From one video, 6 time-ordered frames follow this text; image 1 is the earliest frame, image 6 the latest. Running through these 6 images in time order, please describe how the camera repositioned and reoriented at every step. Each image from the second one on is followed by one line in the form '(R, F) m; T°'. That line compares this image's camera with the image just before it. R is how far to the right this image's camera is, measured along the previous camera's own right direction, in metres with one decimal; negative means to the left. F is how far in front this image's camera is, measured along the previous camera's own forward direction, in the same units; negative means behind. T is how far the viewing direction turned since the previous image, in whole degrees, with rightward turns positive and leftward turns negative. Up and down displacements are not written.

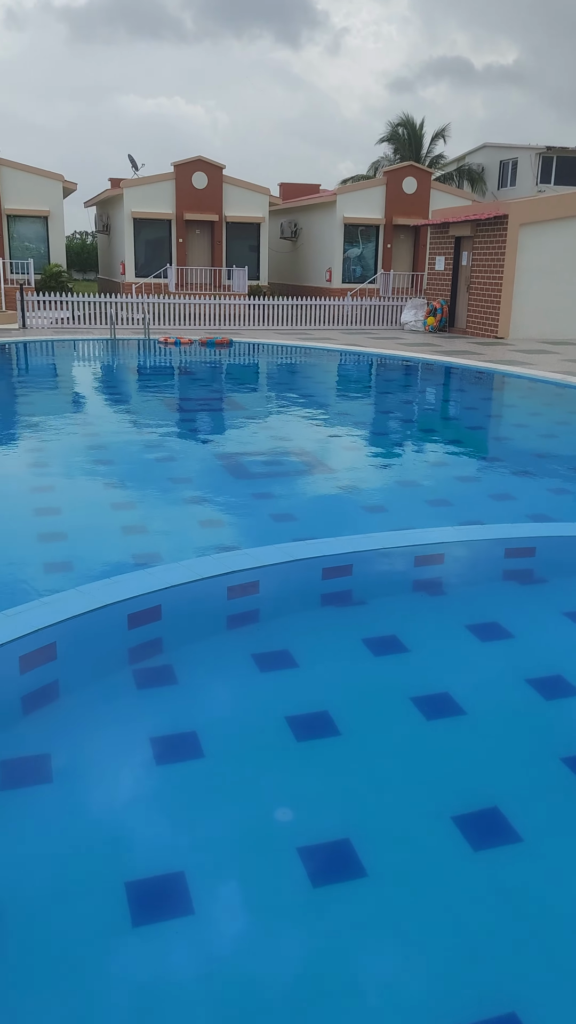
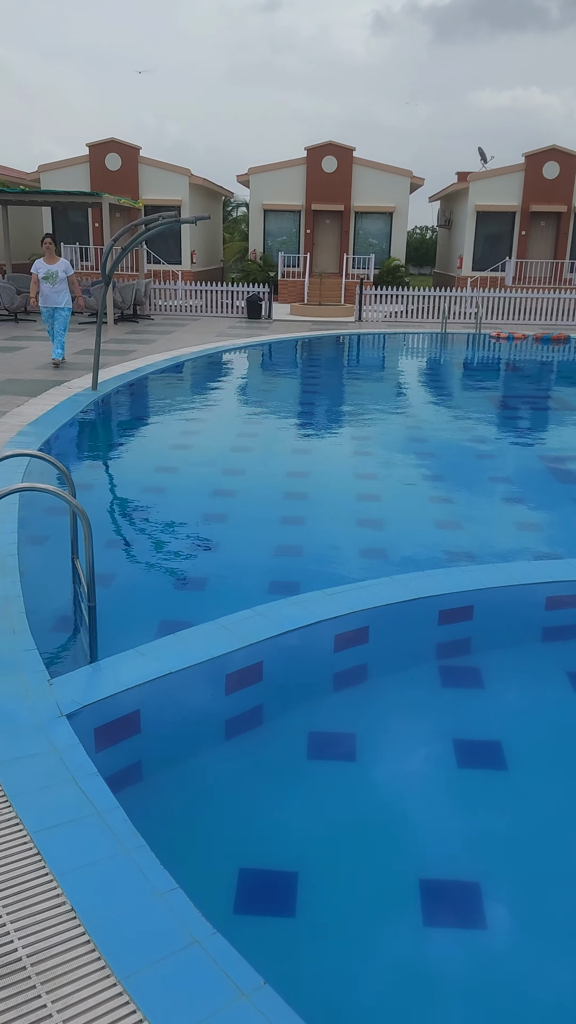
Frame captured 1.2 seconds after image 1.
(+0.1, -0.1) m; -22°
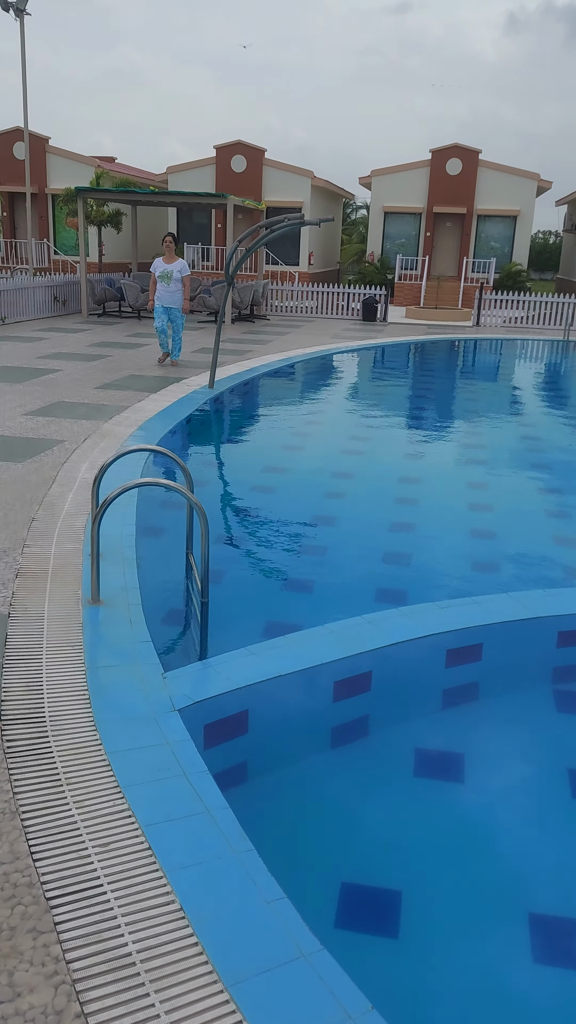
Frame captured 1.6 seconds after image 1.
(-0.1, 0.0) m; -7°
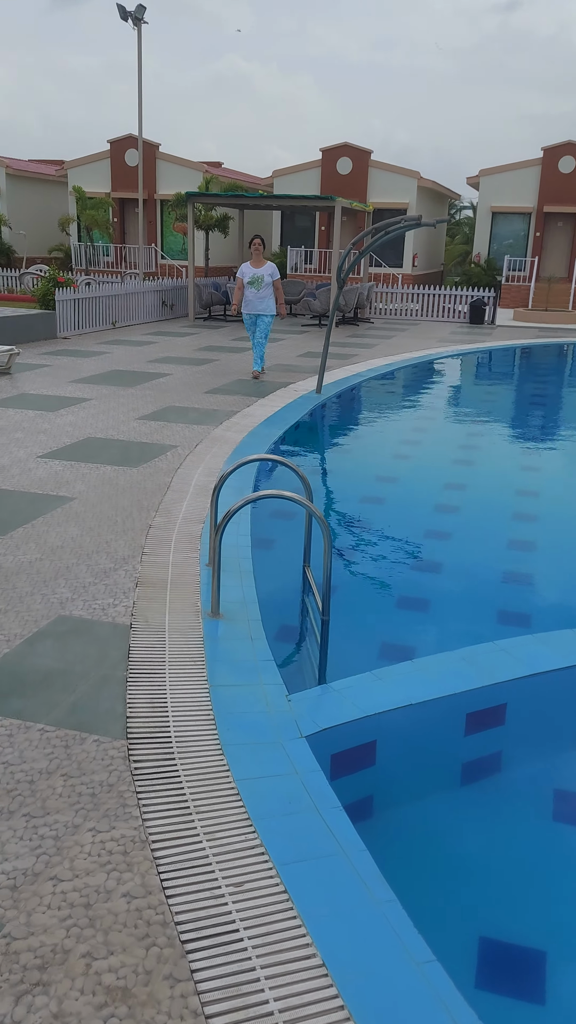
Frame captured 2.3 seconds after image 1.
(-0.2, +0.1) m; -7°
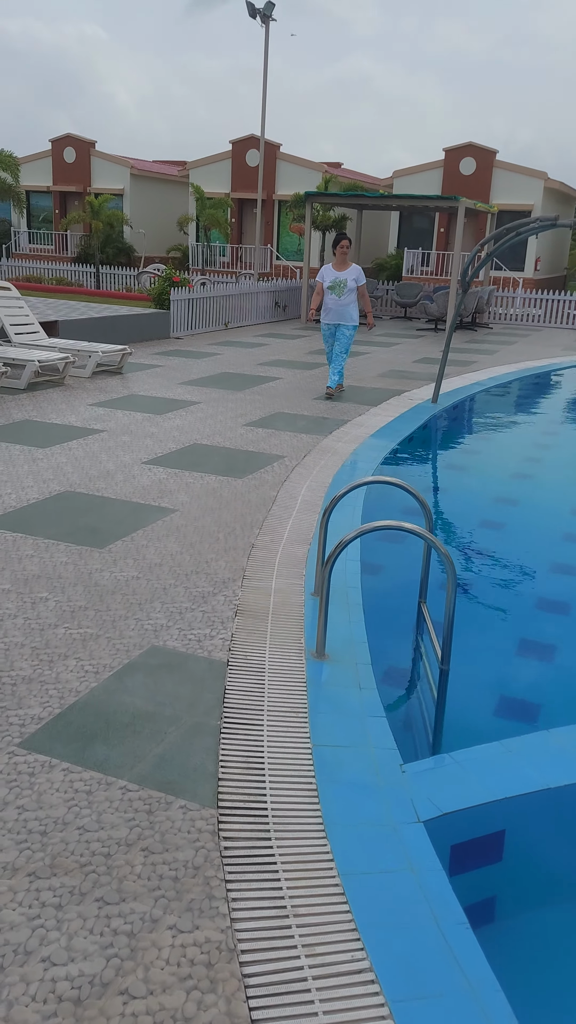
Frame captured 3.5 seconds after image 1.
(-0.1, +0.4) m; -7°
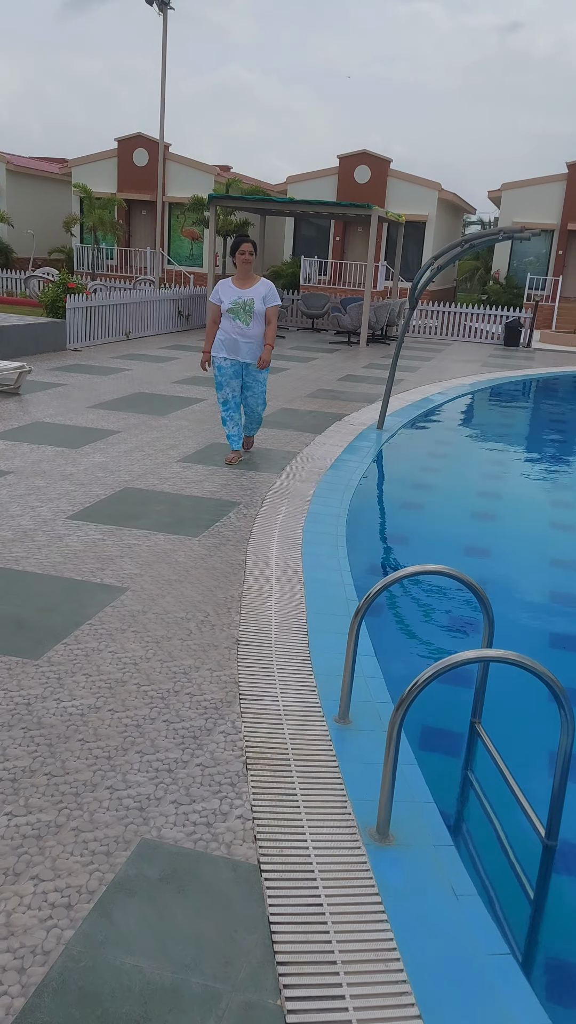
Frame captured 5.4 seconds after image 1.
(-0.5, +1.1) m; +8°
